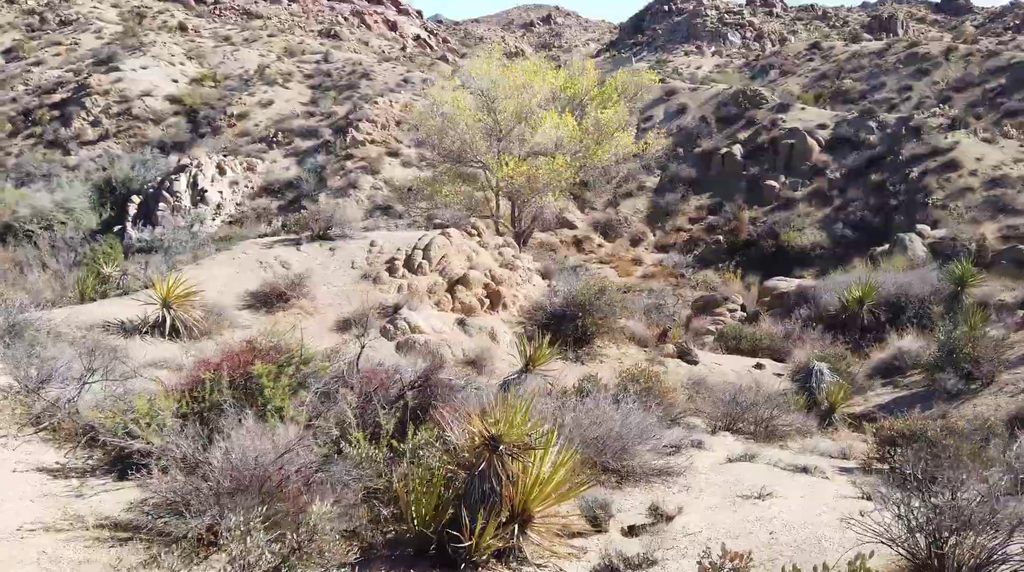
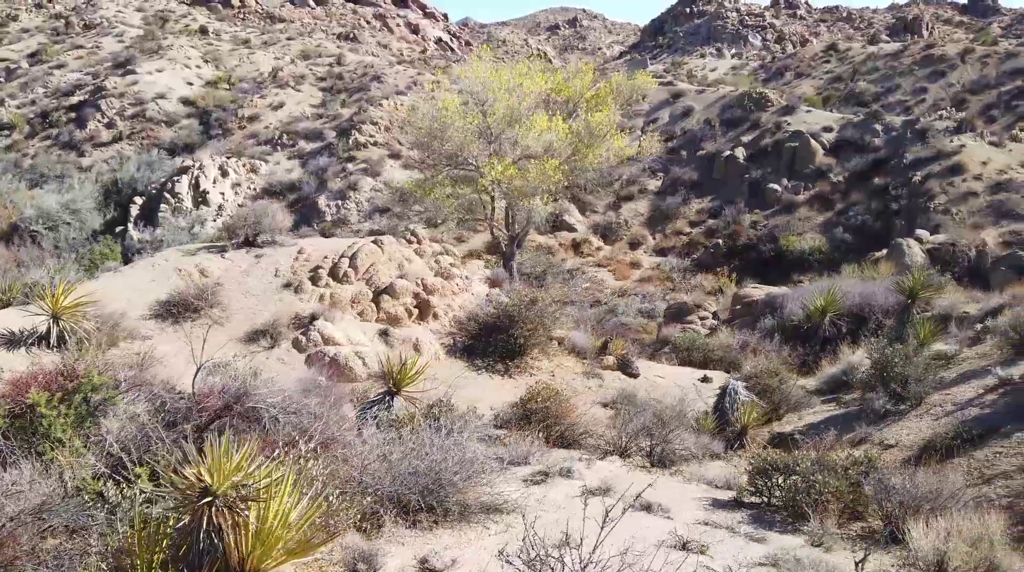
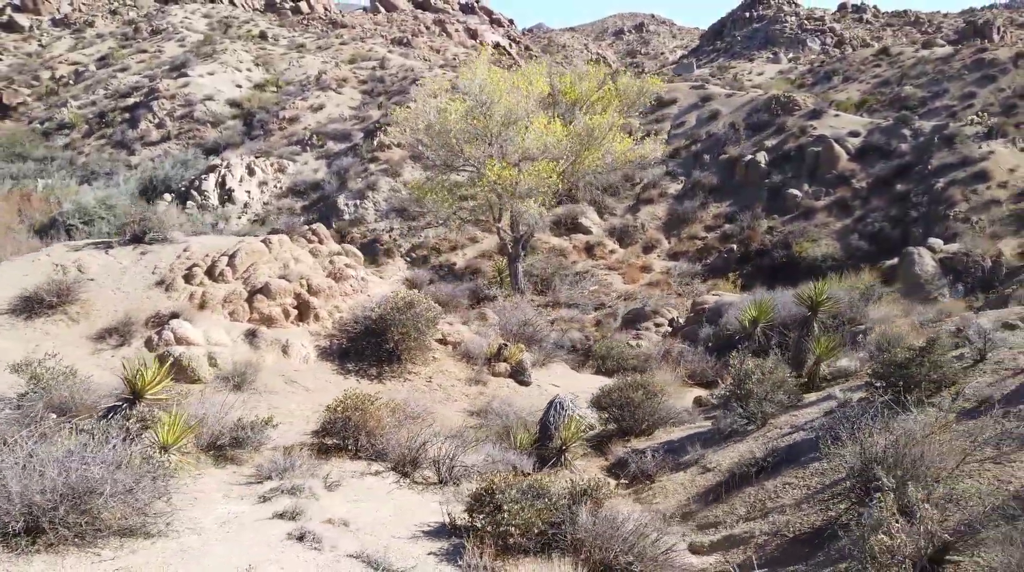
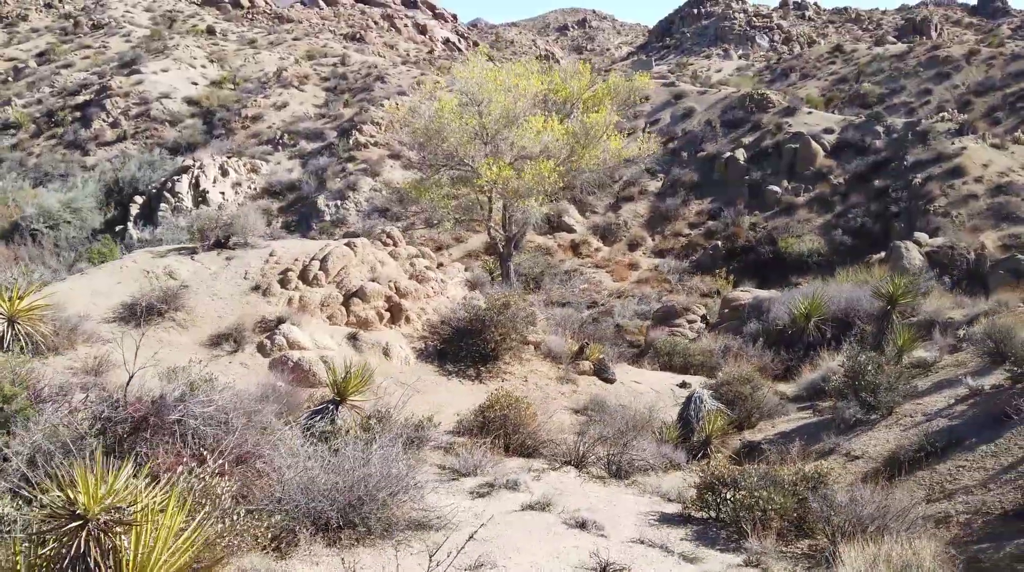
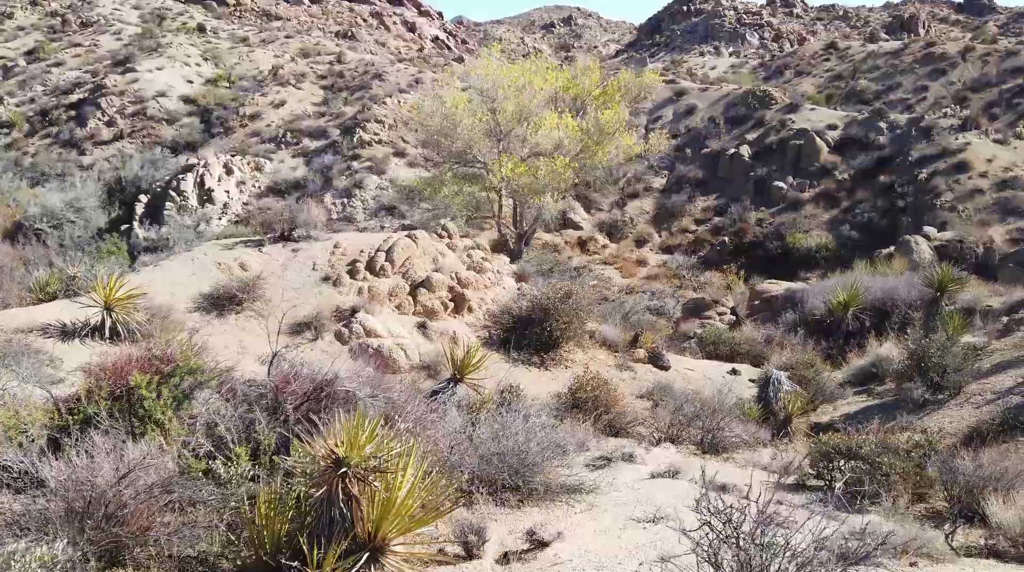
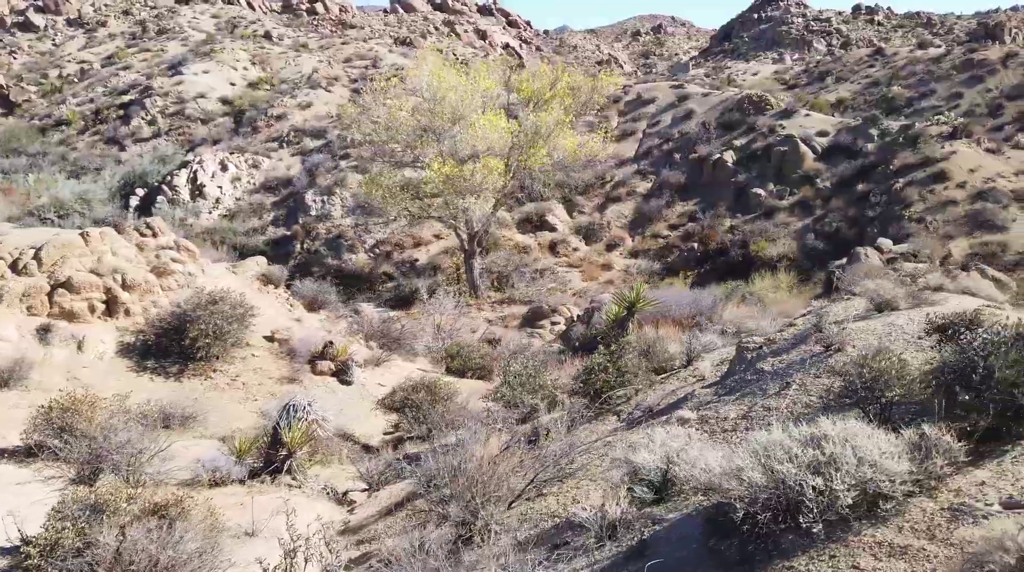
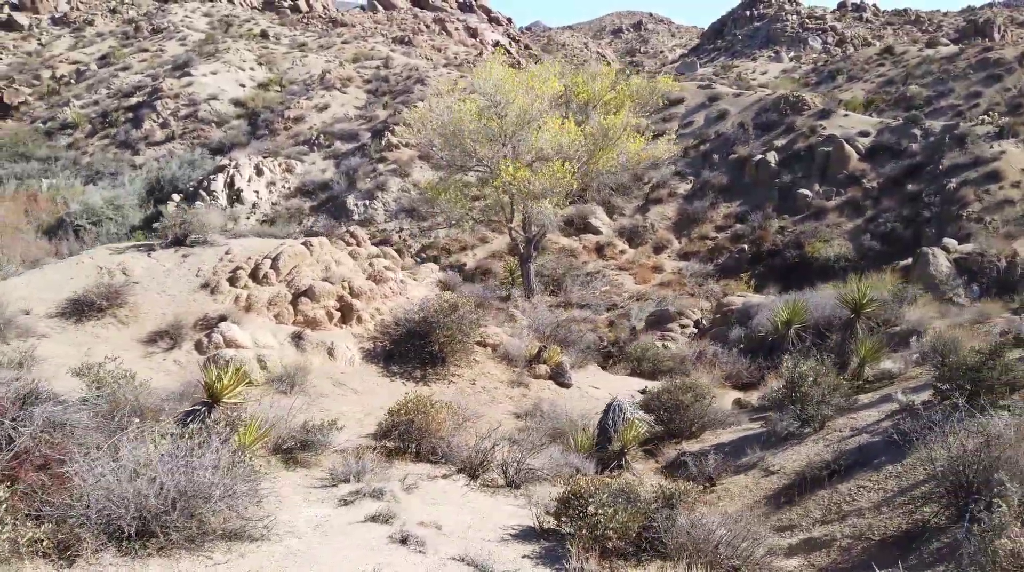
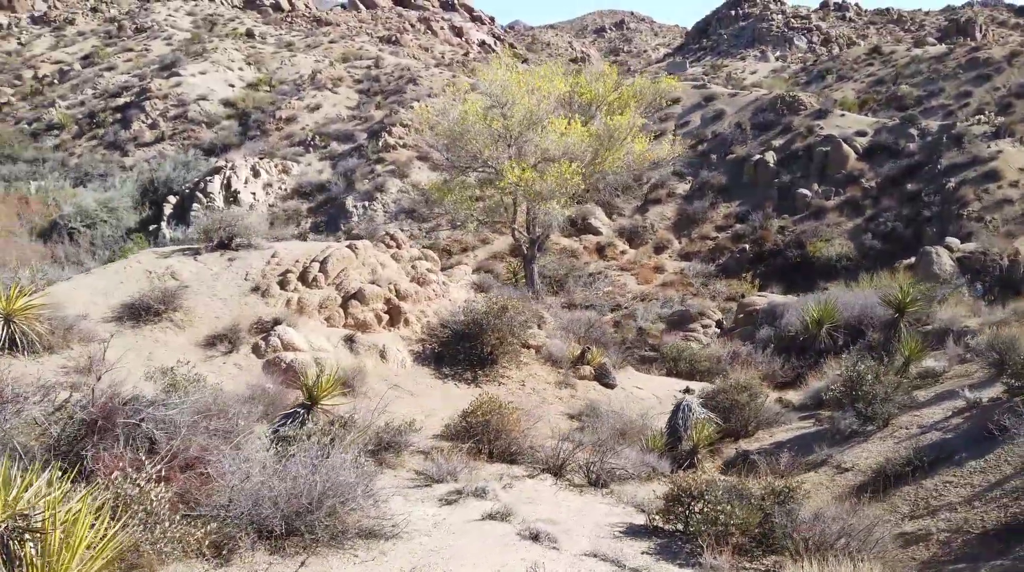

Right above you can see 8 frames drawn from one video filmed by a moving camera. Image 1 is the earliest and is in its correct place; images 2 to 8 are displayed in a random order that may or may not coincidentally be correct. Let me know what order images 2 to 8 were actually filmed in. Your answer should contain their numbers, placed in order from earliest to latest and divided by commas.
5, 2, 4, 8, 7, 3, 6
